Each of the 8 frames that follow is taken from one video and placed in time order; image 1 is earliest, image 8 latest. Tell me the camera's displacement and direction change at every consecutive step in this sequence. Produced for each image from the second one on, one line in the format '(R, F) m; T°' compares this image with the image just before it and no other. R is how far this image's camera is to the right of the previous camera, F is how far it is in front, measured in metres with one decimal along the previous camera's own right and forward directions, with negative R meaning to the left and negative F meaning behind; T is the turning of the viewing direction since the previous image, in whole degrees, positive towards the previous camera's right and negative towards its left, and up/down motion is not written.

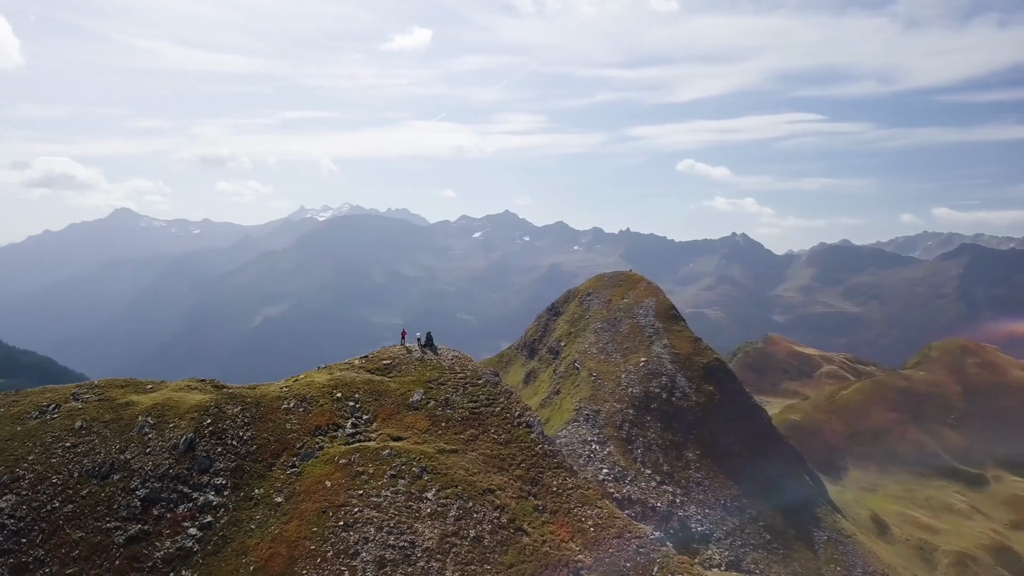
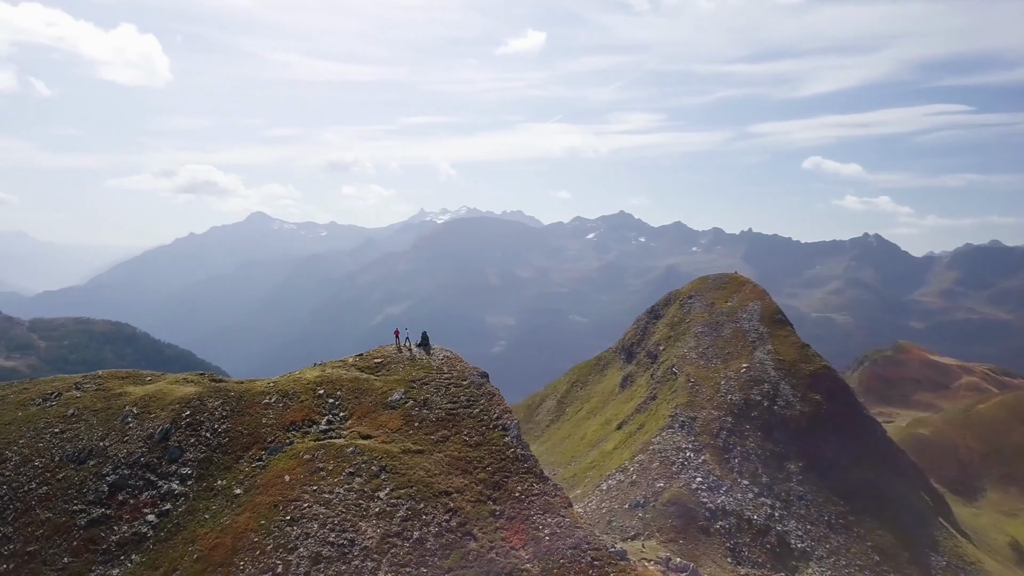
(+5.9, +1.0) m; -9°
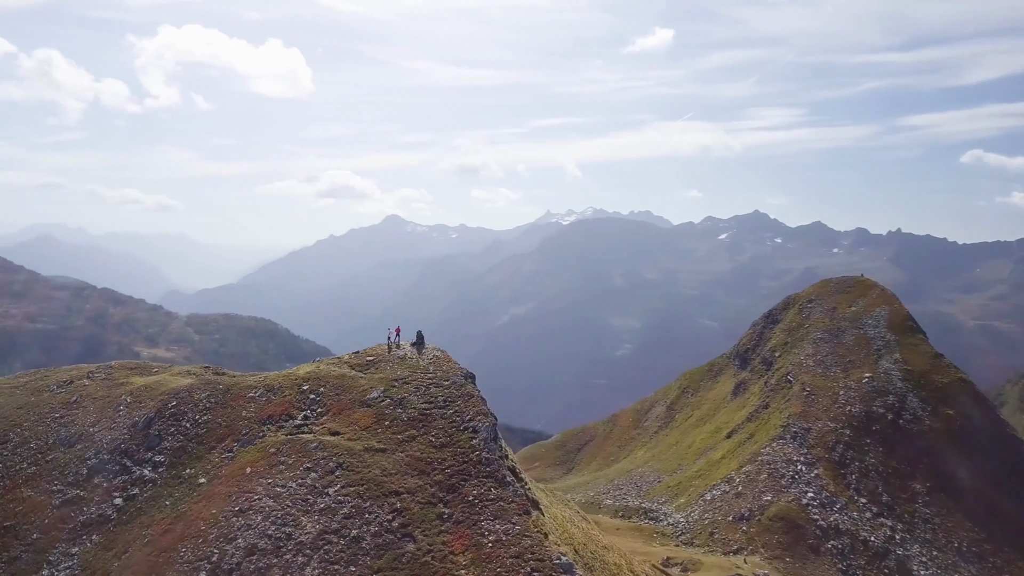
(+6.6, +1.3) m; -10°
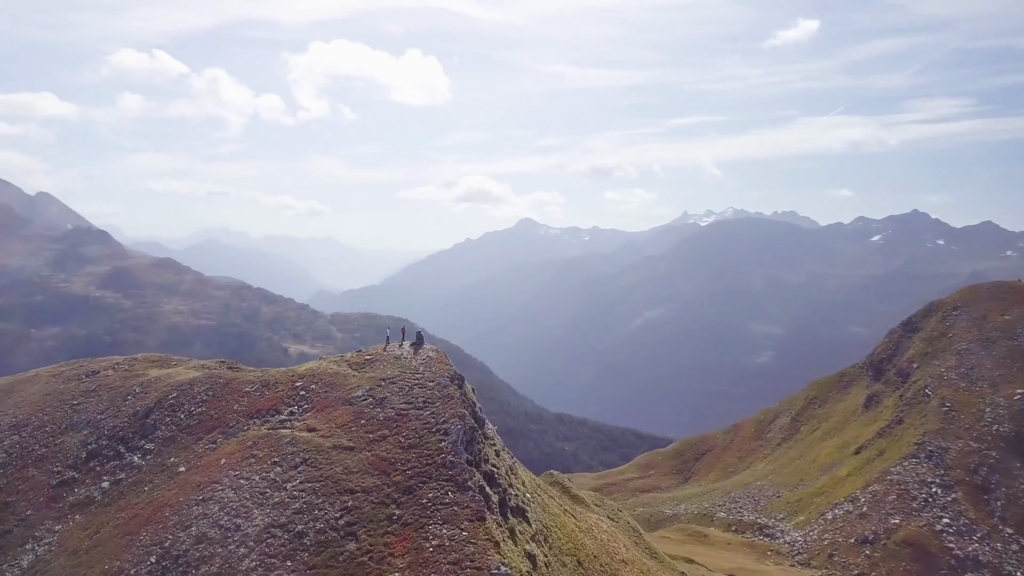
(+6.7, +1.4) m; -10°
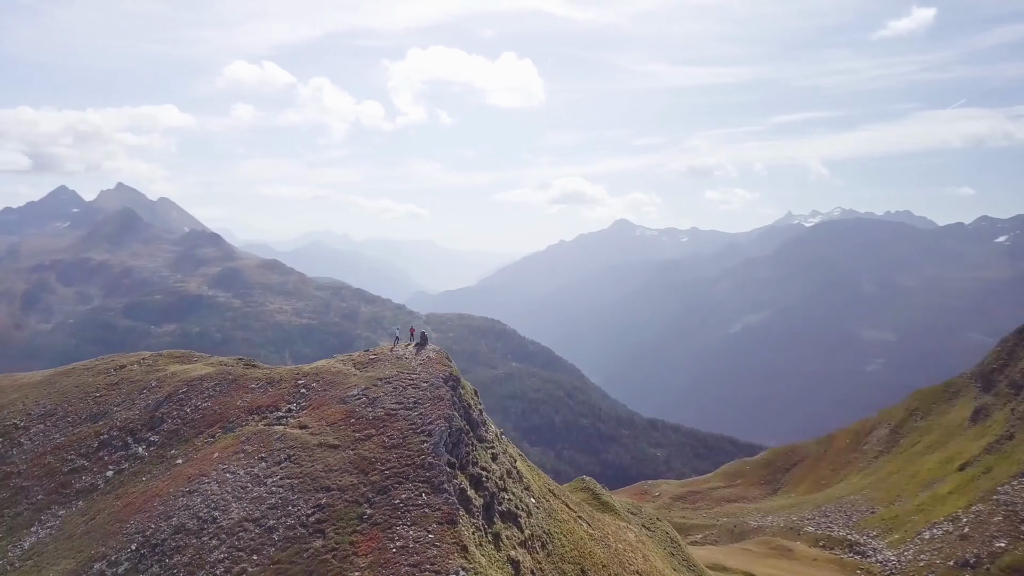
(+4.6, +0.8) m; -7°
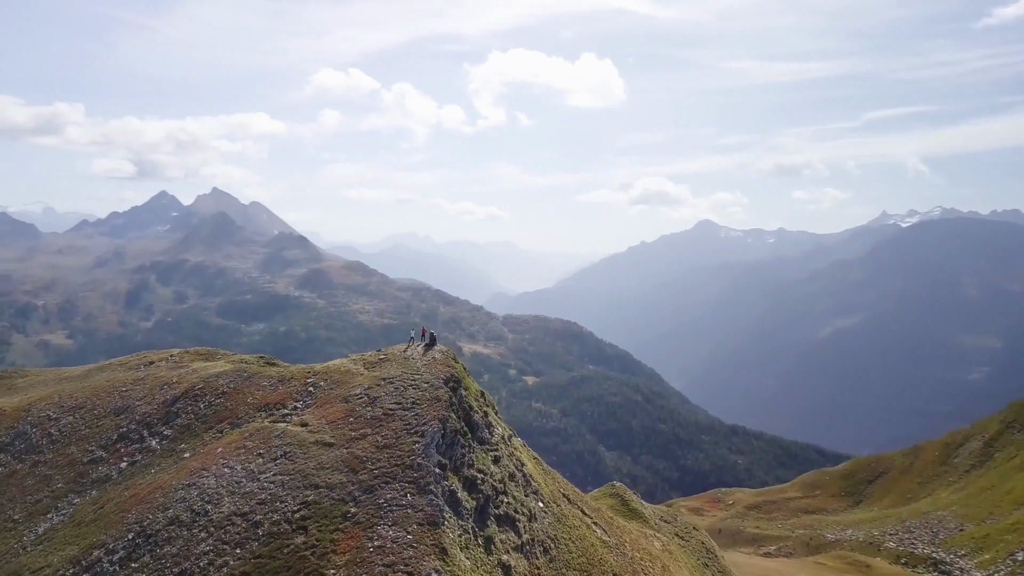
(+3.6, +0.6) m; -6°
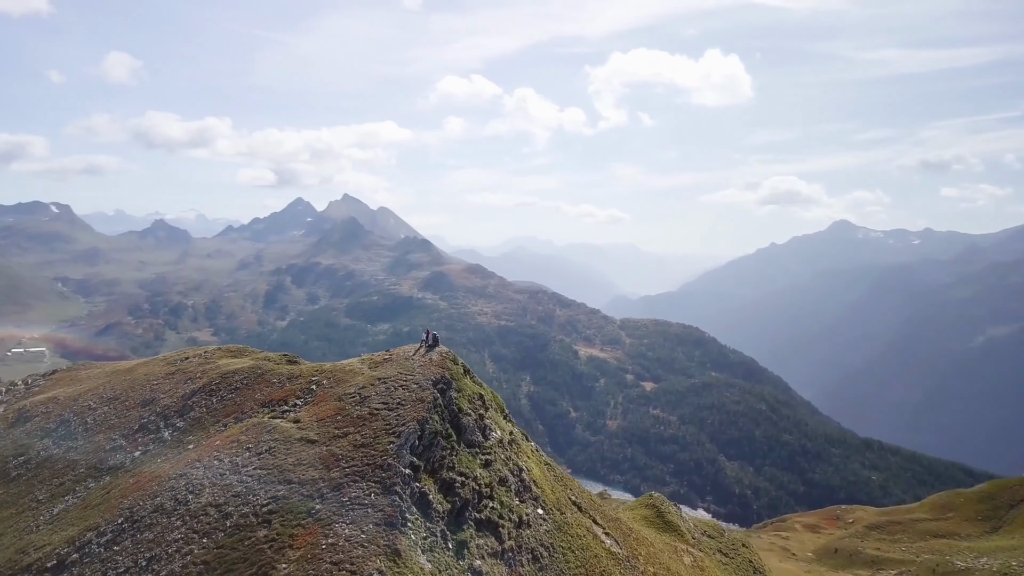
(+6.0, +1.1) m; -9°
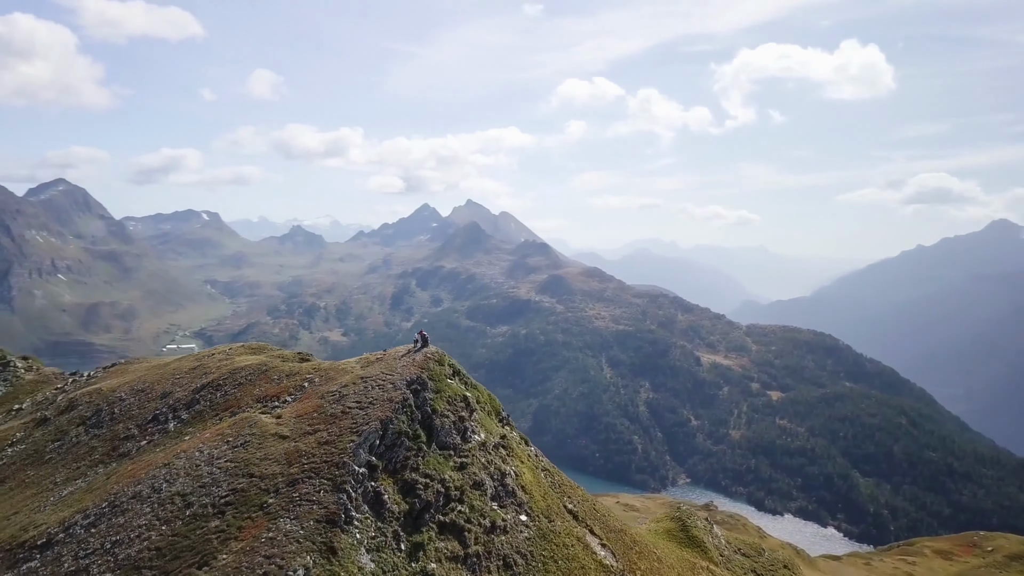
(+6.7, +1.4) m; -10°
